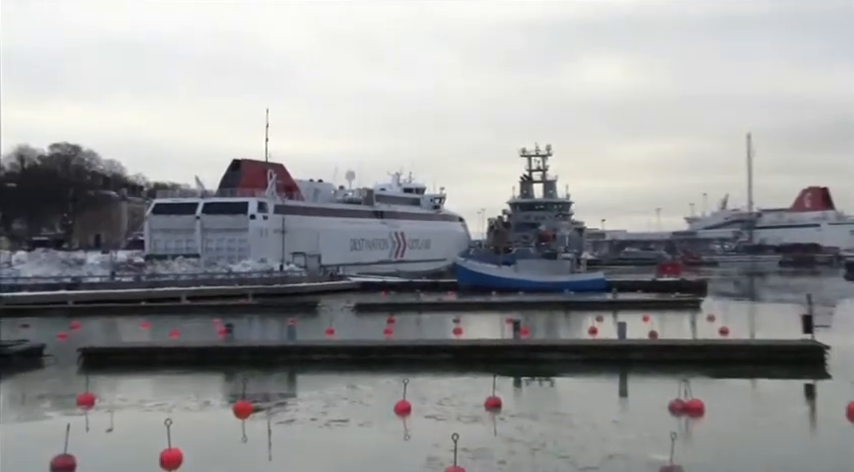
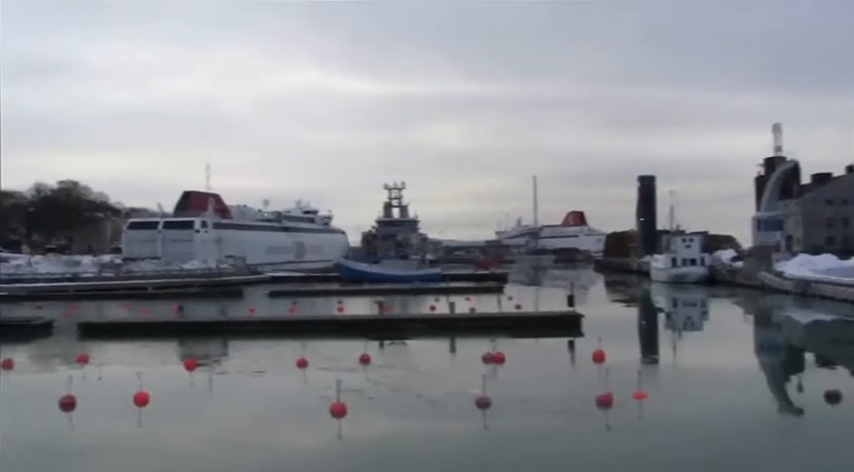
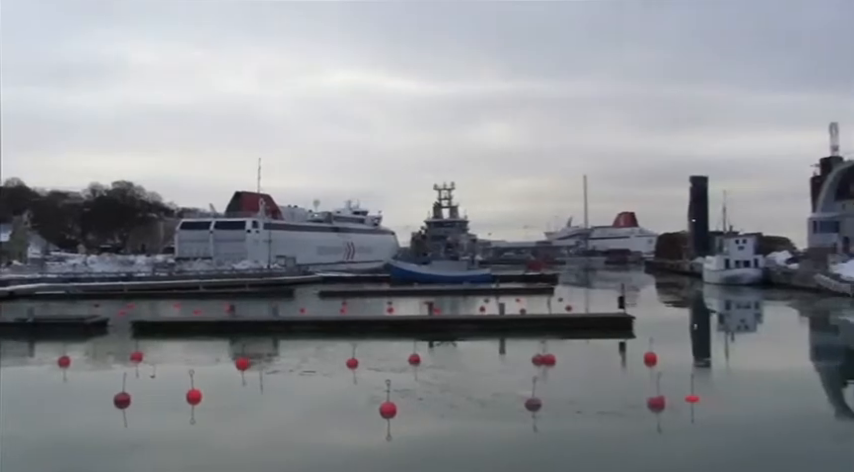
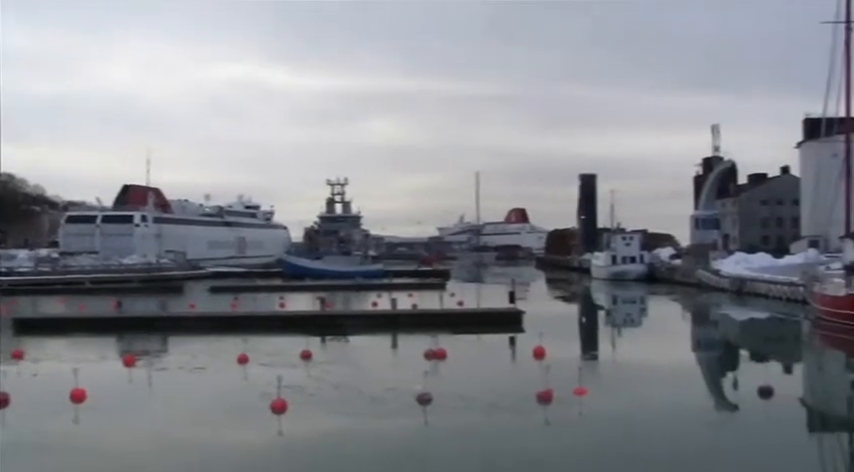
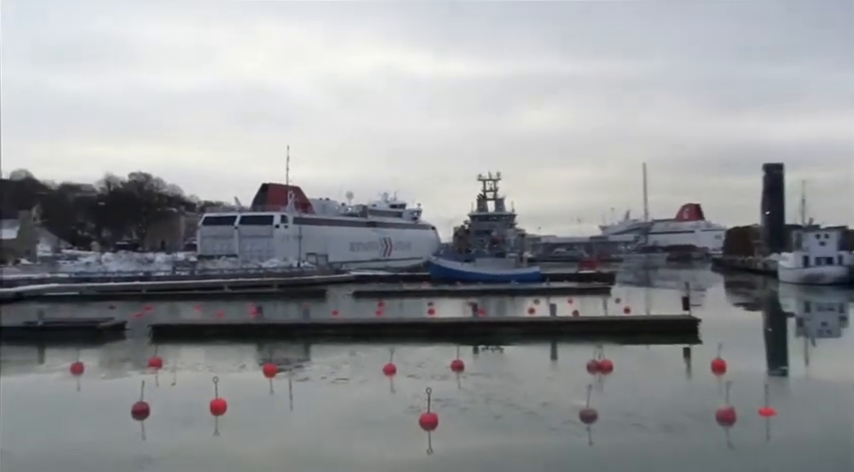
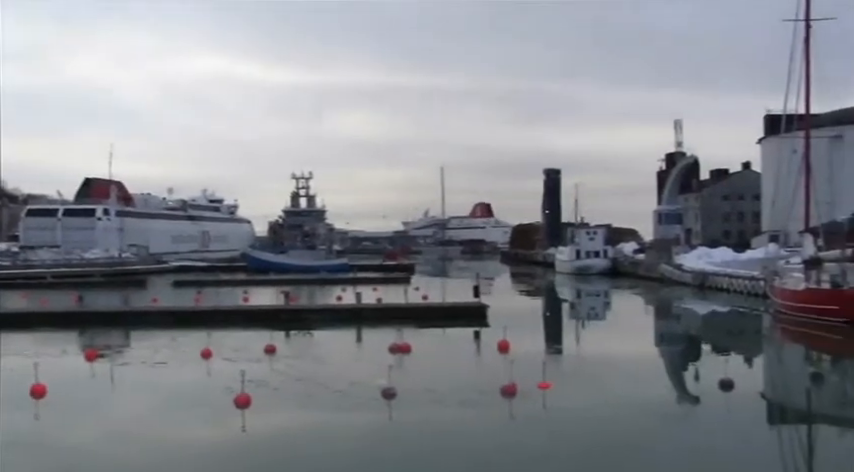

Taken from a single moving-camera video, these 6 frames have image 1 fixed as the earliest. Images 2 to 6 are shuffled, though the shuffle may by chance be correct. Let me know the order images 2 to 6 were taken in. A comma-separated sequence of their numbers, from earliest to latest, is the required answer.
5, 3, 2, 4, 6
